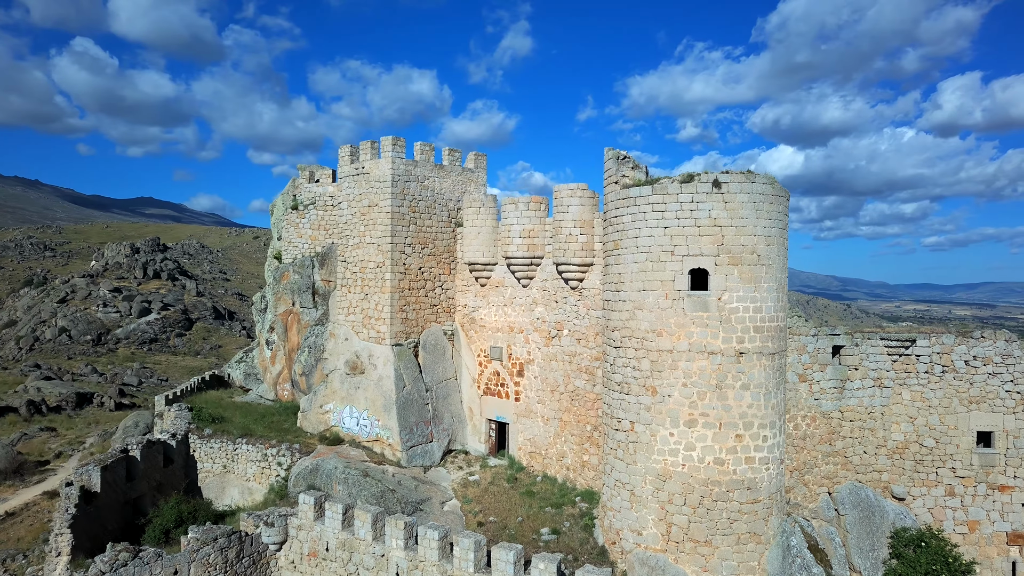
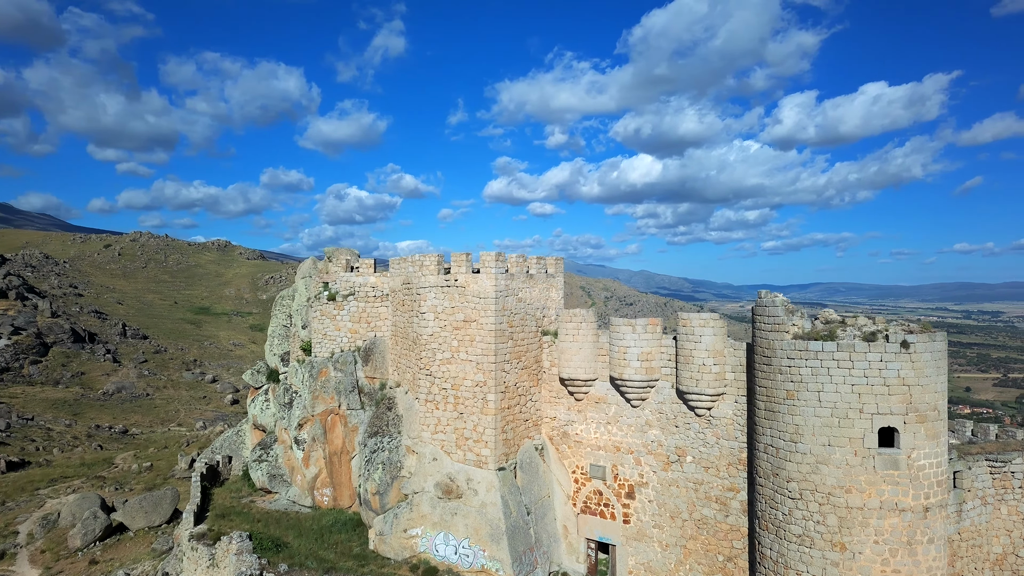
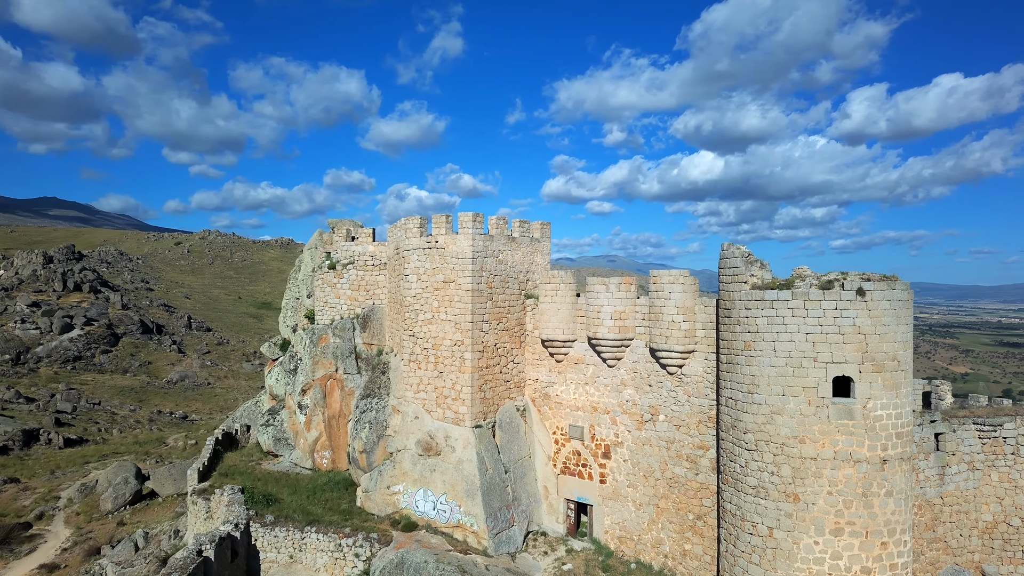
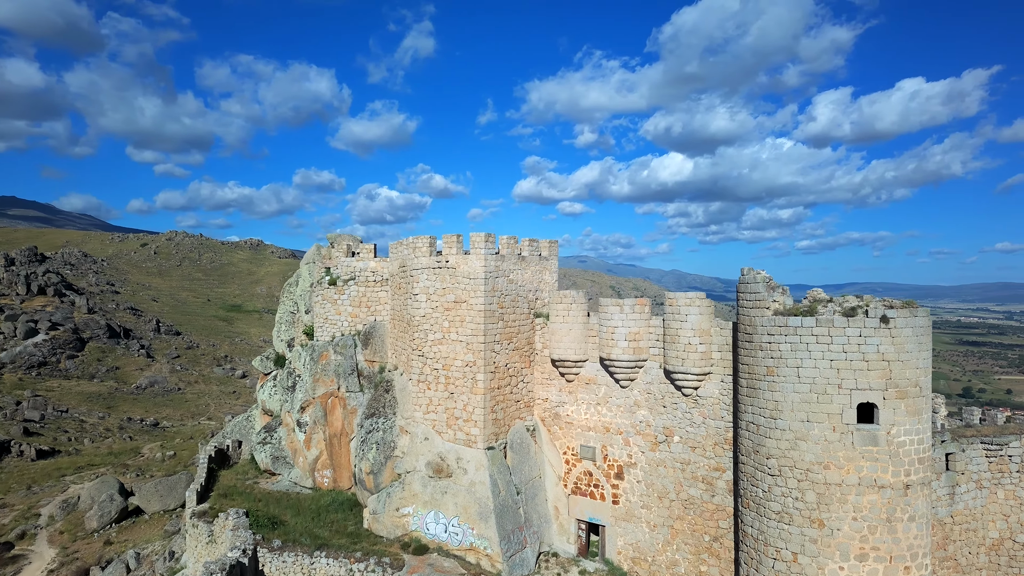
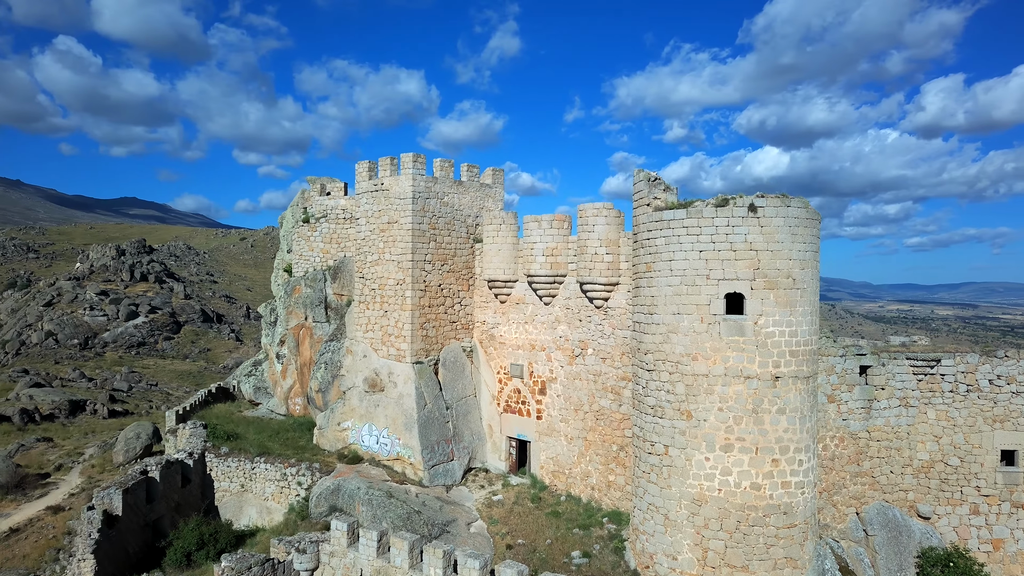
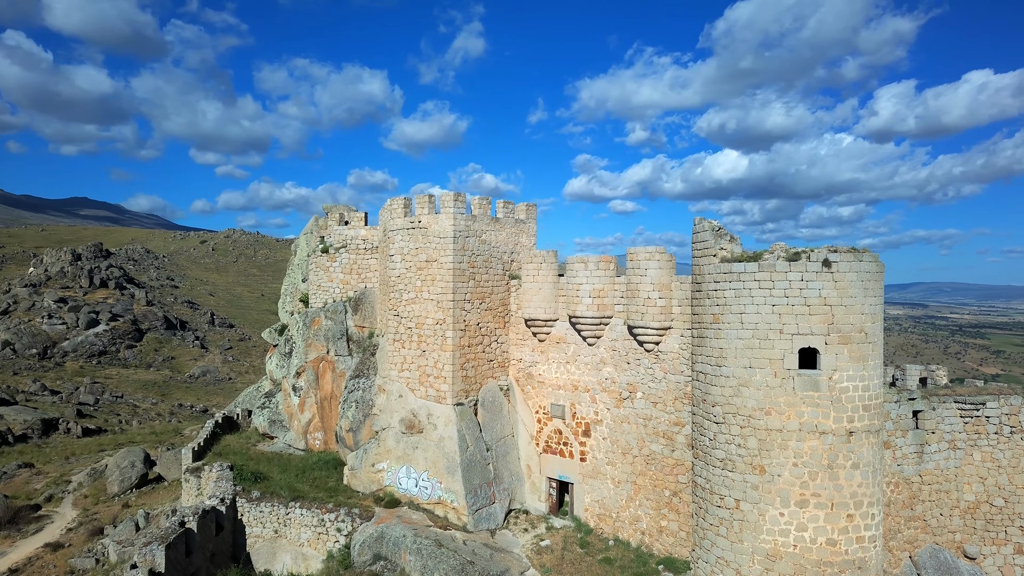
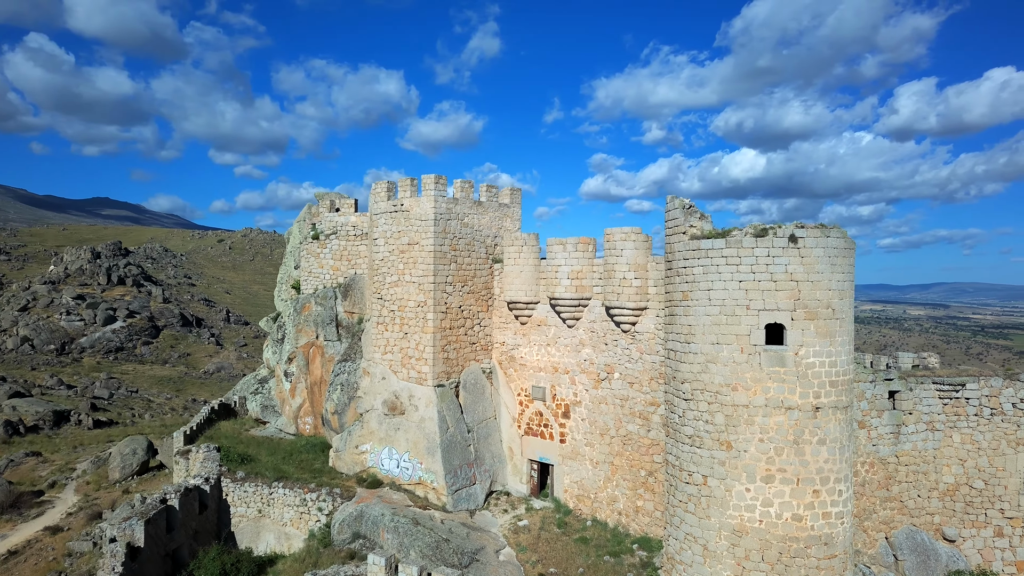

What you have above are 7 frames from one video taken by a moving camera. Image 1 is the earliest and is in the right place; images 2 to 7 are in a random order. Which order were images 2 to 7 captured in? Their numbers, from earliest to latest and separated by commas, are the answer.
5, 7, 6, 3, 4, 2
